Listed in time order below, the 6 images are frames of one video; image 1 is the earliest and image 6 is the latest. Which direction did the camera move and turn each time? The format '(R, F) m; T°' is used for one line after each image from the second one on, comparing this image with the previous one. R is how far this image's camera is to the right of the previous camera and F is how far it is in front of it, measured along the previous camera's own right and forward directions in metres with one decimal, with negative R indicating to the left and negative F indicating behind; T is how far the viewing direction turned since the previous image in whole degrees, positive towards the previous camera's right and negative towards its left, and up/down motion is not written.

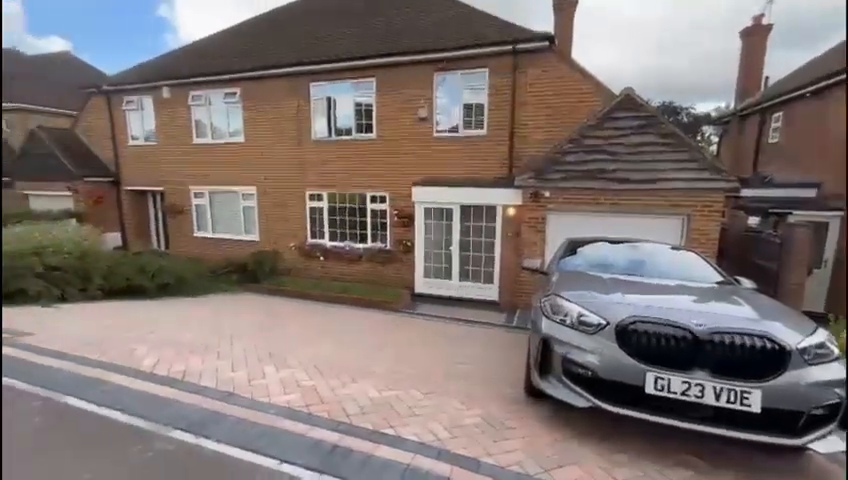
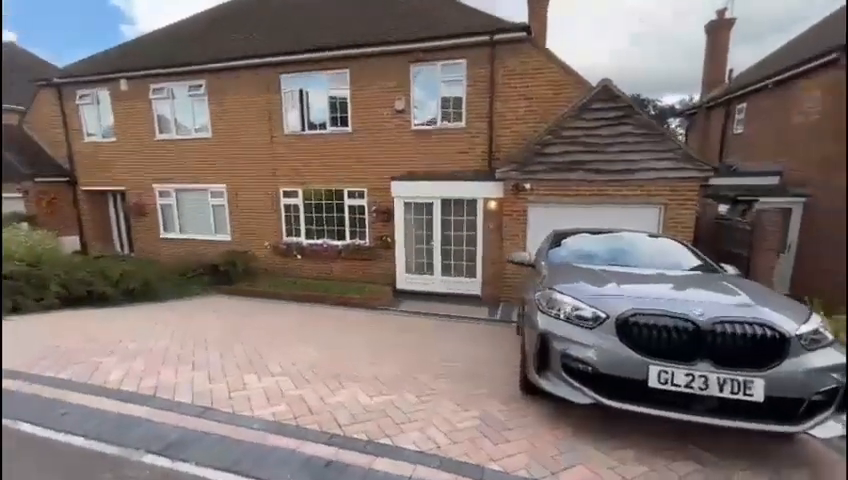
(-0.1, +0.2) m; +4°
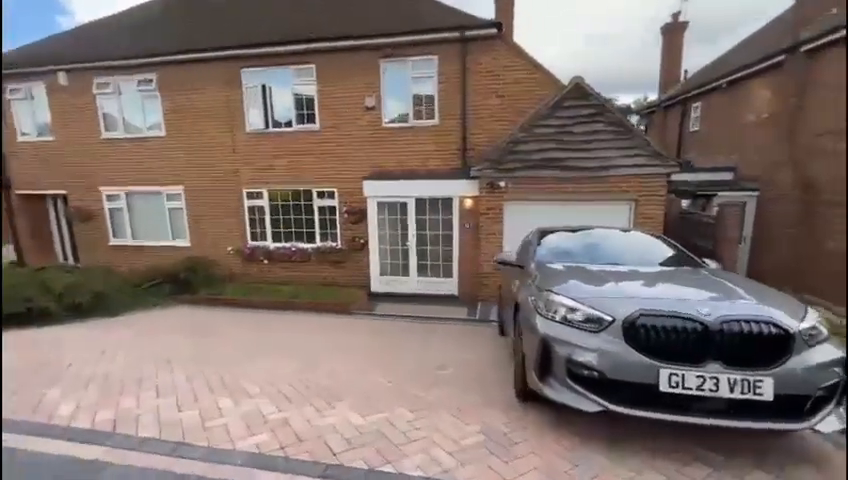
(-0.2, +0.2) m; +5°
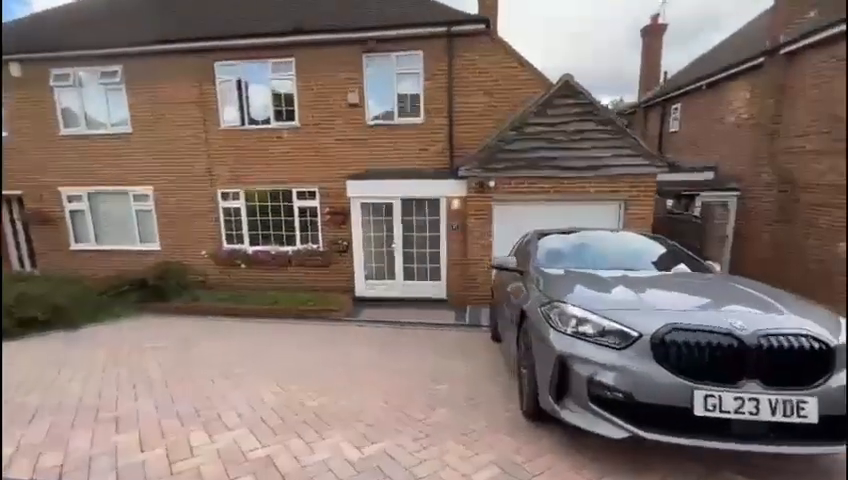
(-0.2, +0.4) m; +3°
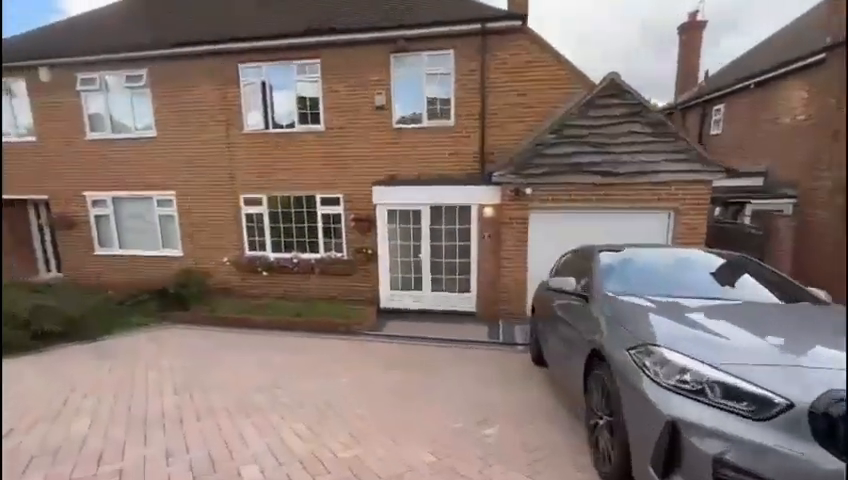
(-0.3, +0.5) m; -3°
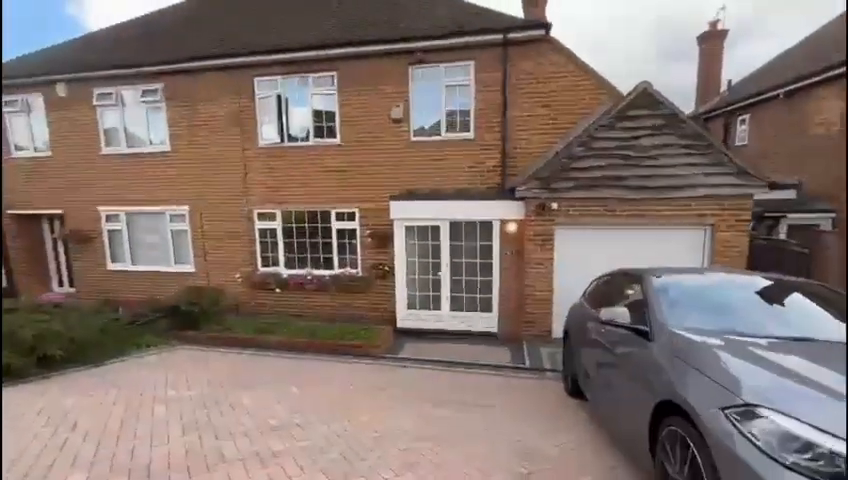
(-0.2, +0.4) m; -1°
